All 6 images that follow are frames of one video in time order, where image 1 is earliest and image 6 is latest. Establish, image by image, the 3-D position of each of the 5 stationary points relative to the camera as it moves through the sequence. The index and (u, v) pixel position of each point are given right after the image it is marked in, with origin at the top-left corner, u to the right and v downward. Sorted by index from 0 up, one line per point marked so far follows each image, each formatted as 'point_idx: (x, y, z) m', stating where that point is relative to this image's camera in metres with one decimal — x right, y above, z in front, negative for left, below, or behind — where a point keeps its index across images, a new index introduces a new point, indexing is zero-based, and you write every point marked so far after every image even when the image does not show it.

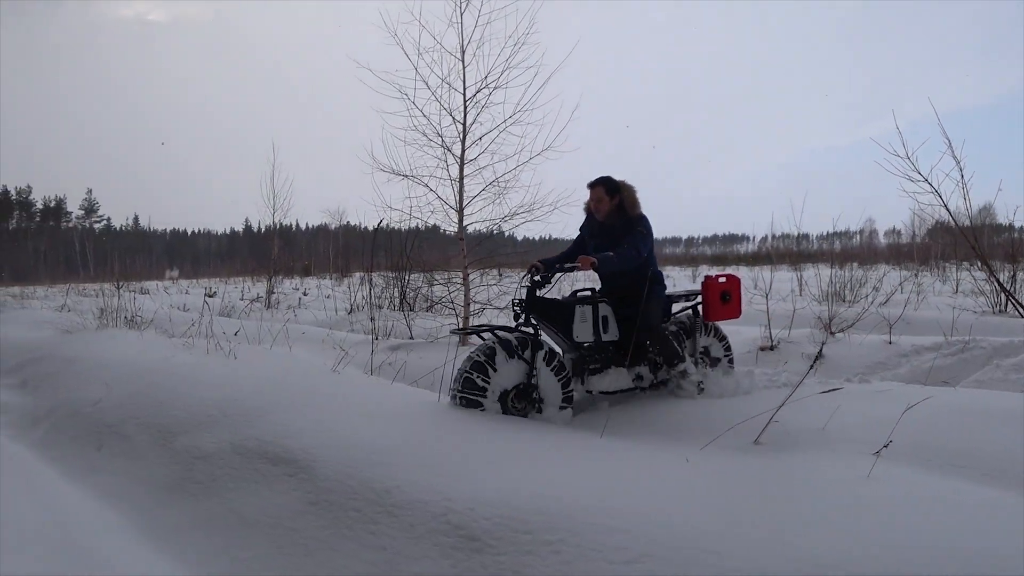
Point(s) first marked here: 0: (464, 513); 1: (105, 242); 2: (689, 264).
0: (-0.1, -0.6, +1.7) m
1: (-11.9, +1.4, +17.8) m
2: (+5.5, +0.7, +18.7) m
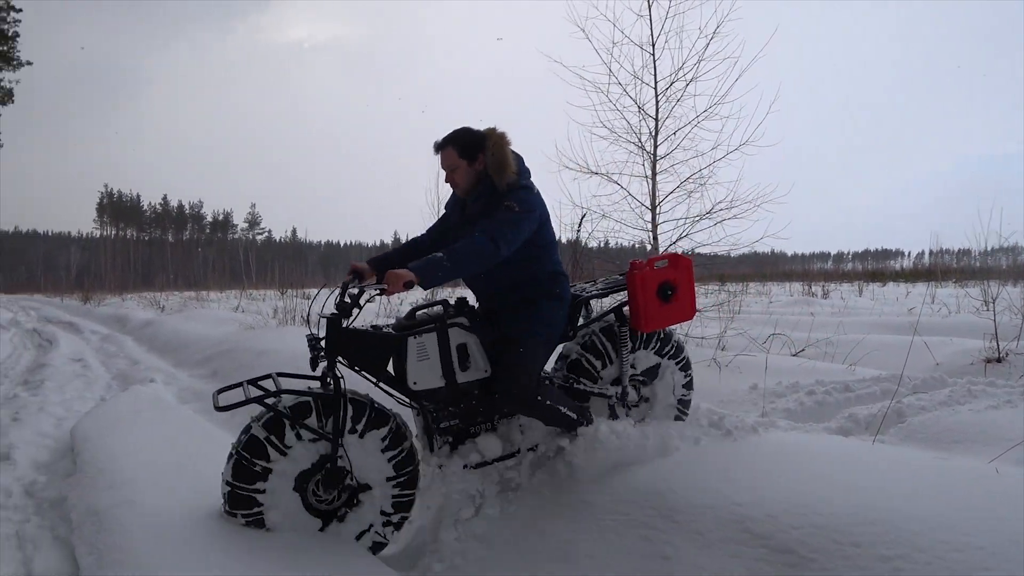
0: (+0.6, -0.6, +1.5) m
1: (-8.0, +1.2, +19.6) m
2: (+9.3, +0.3, +17.2) m
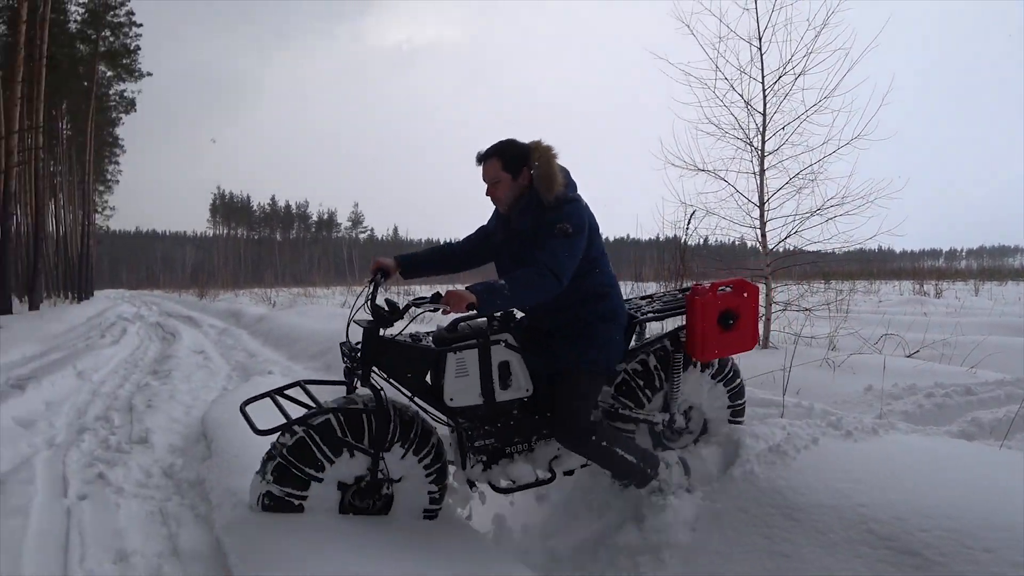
0: (+1.0, -0.6, +1.6) m
1: (-5.0, +1.3, +20.7) m
2: (+11.7, +0.3, +15.9) m
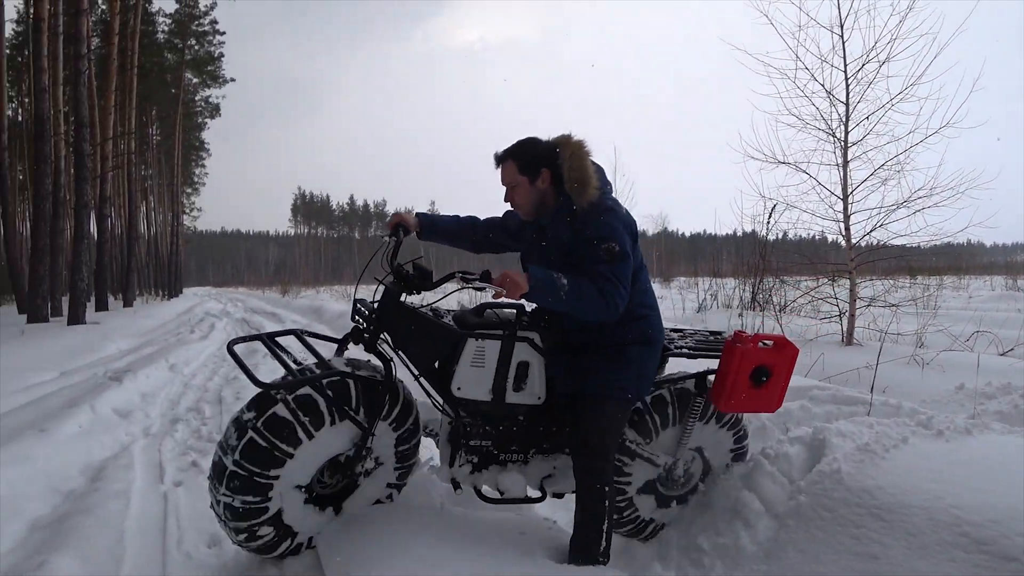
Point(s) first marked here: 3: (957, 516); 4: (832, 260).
0: (+1.3, -0.6, +1.7) m
1: (-2.5, +1.5, +21.3) m
2: (+13.6, +0.5, +14.6) m
3: (+1.2, -0.6, +1.8) m
4: (+3.5, +0.3, +6.5) m
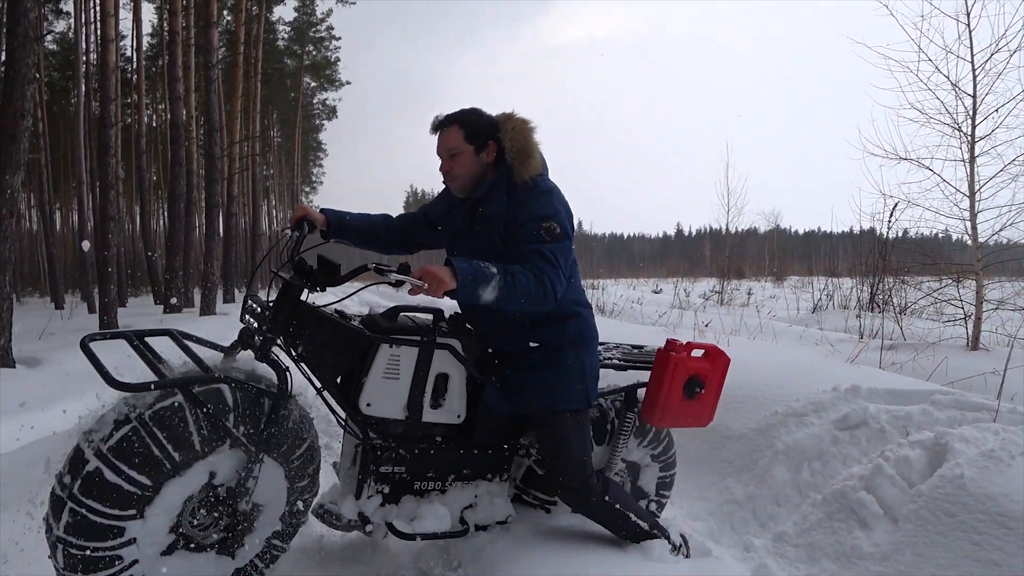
0: (+1.7, -0.7, +1.9) m
1: (+1.3, +1.7, +21.9) m
2: (+16.0, +0.9, +12.5) m
3: (+1.7, -0.7, +2.0) m
4: (+4.7, +0.3, +6.3) m
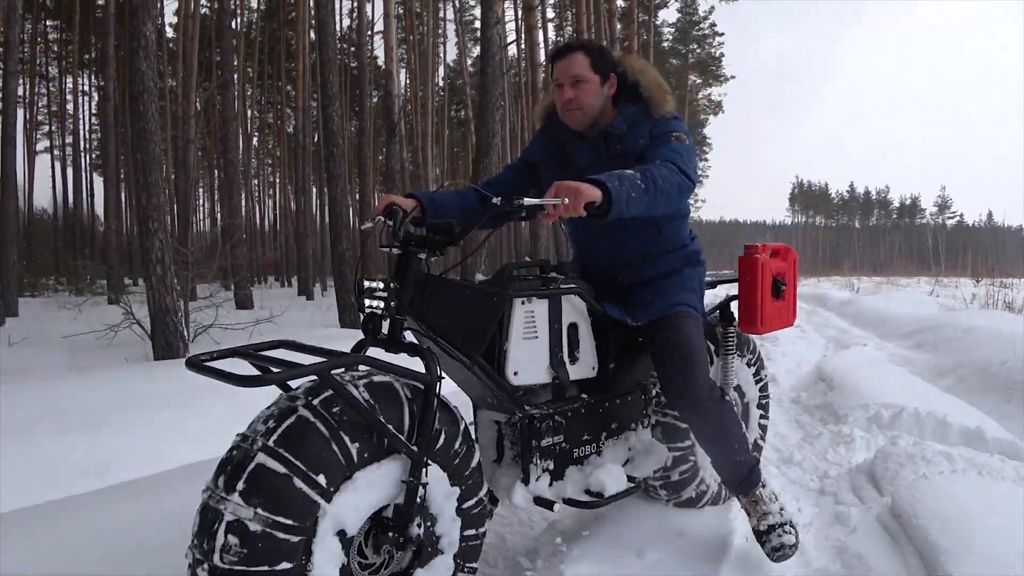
0: (+4.5, -0.8, +3.7) m
1: (+15.0, +1.9, +20.6) m
2: (+22.4, +0.2, +4.9) m
3: (+4.6, -0.8, +3.7) m
4: (+9.4, +0.1, +5.7) m
